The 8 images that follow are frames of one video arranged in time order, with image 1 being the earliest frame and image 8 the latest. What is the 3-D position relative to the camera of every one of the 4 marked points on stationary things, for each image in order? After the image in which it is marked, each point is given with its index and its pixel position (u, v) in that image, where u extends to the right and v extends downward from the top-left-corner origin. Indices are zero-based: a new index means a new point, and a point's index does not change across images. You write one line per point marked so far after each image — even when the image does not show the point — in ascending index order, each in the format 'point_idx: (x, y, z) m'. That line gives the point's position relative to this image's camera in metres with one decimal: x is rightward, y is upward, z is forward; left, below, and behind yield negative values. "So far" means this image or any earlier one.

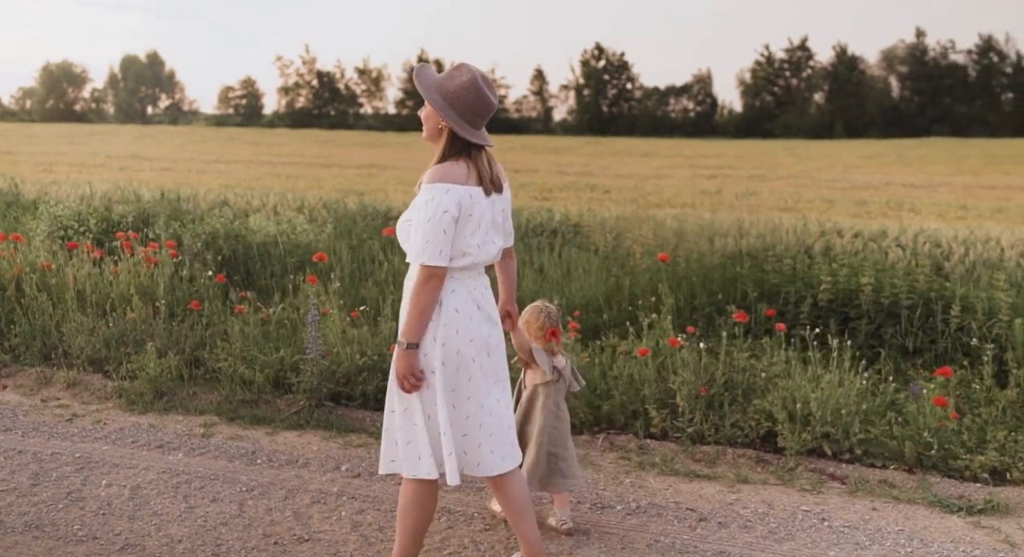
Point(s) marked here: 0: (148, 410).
0: (-2.0, -0.7, +4.6) m
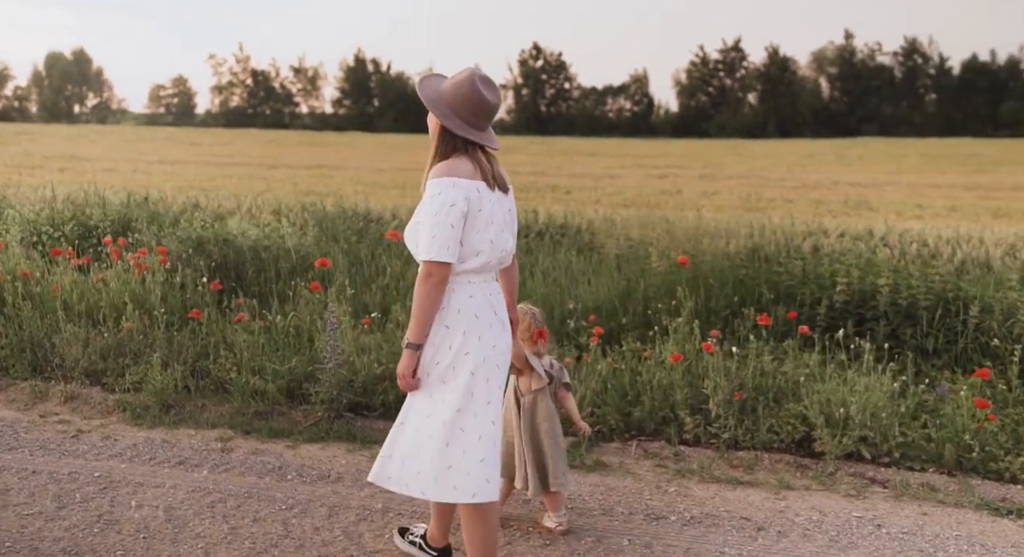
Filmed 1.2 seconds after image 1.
0: (-1.9, -0.8, +4.4) m
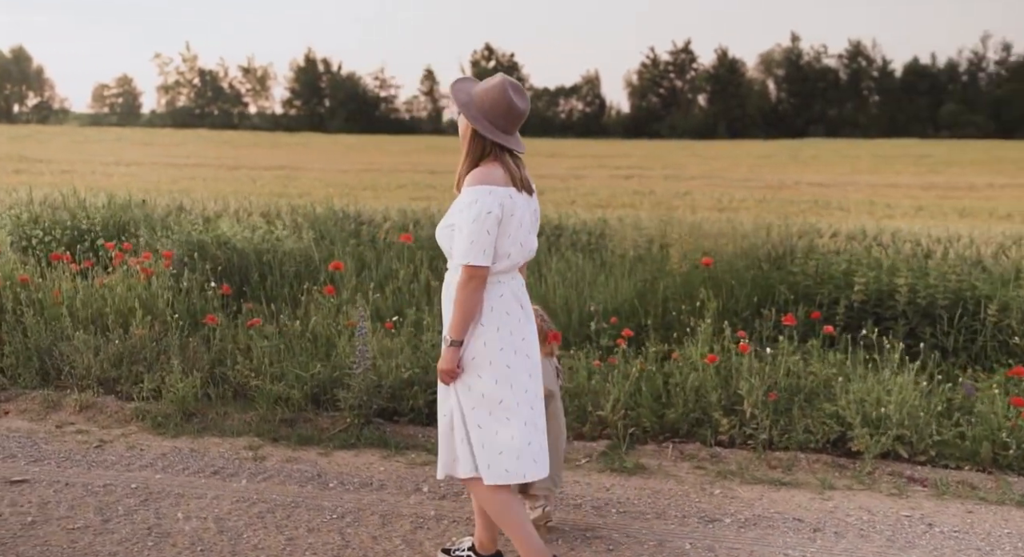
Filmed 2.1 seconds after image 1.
0: (-1.7, -0.8, +4.3) m
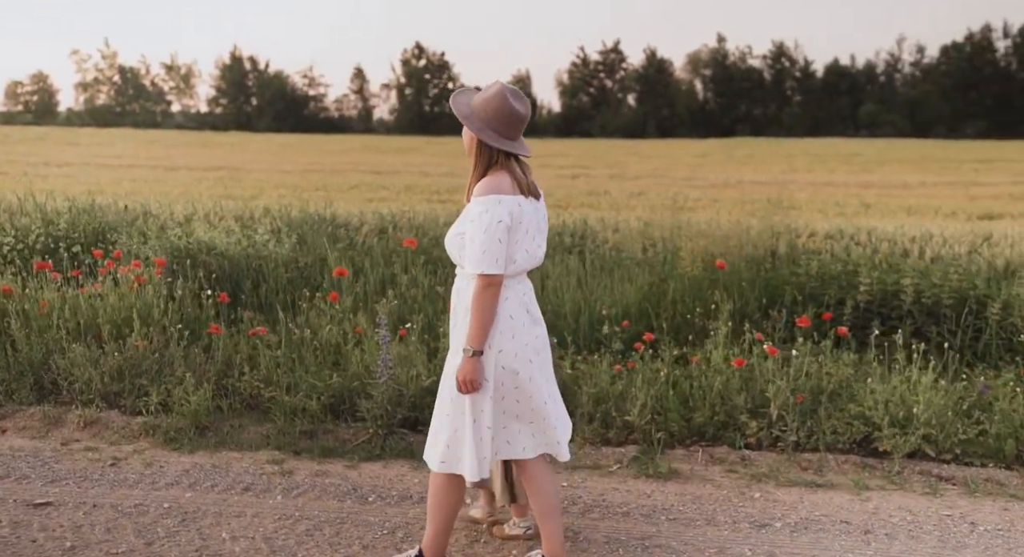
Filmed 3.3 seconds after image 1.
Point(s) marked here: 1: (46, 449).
0: (-1.6, -0.8, +4.2) m
1: (-2.3, -0.9, +4.2) m
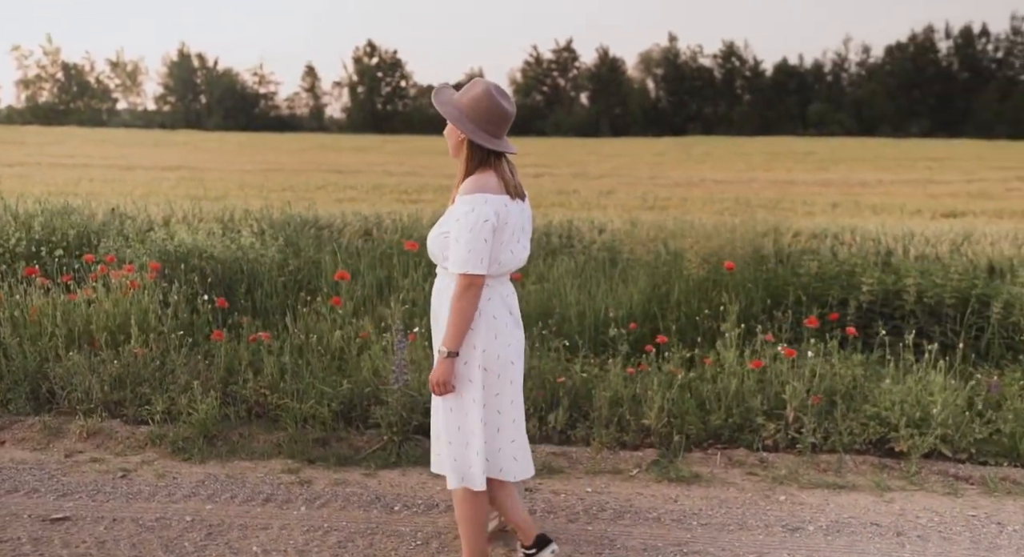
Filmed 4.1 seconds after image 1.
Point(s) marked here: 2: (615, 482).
0: (-1.5, -0.9, +4.1) m
1: (-2.3, -0.9, +4.1) m
2: (+0.5, -0.9, +3.8) m
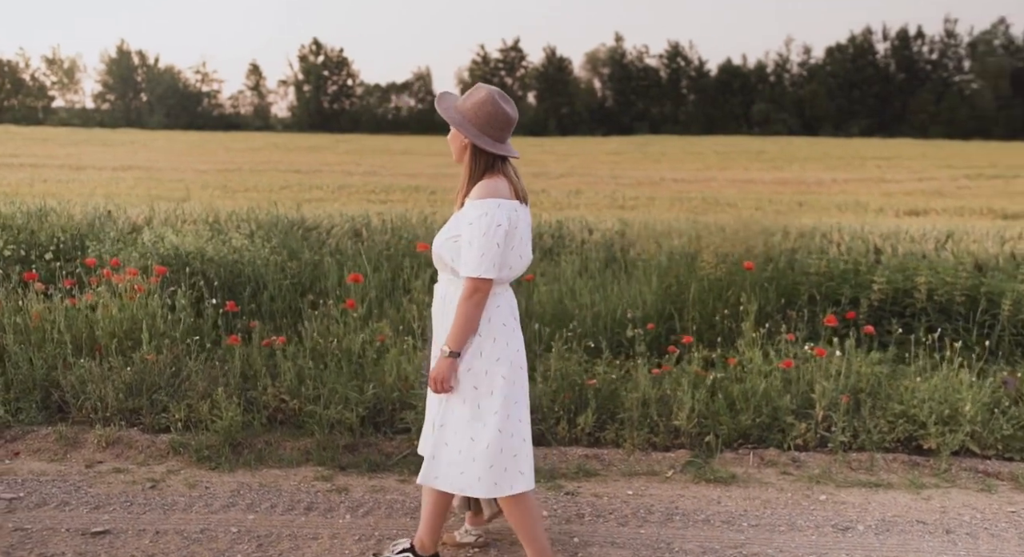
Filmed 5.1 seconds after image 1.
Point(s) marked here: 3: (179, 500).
0: (-1.3, -0.9, +4.0) m
1: (-2.1, -0.9, +4.0) m
2: (+0.6, -0.9, +3.8) m
3: (-1.4, -0.9, +3.6) m
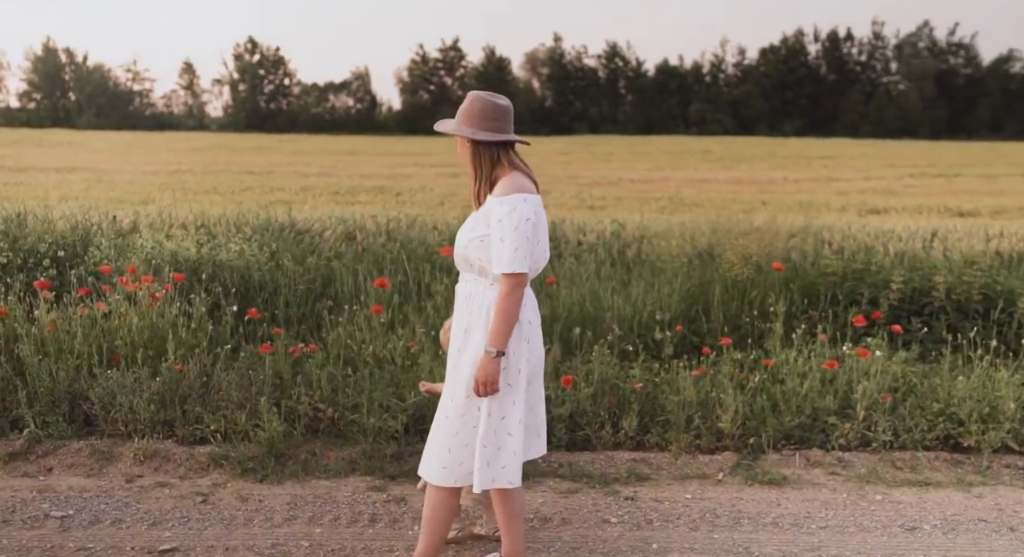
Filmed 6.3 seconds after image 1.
0: (-1.1, -0.9, +4.0) m
1: (-1.8, -1.0, +3.9) m
2: (+0.9, -1.0, +3.8) m
3: (-1.1, -1.0, +3.5) m
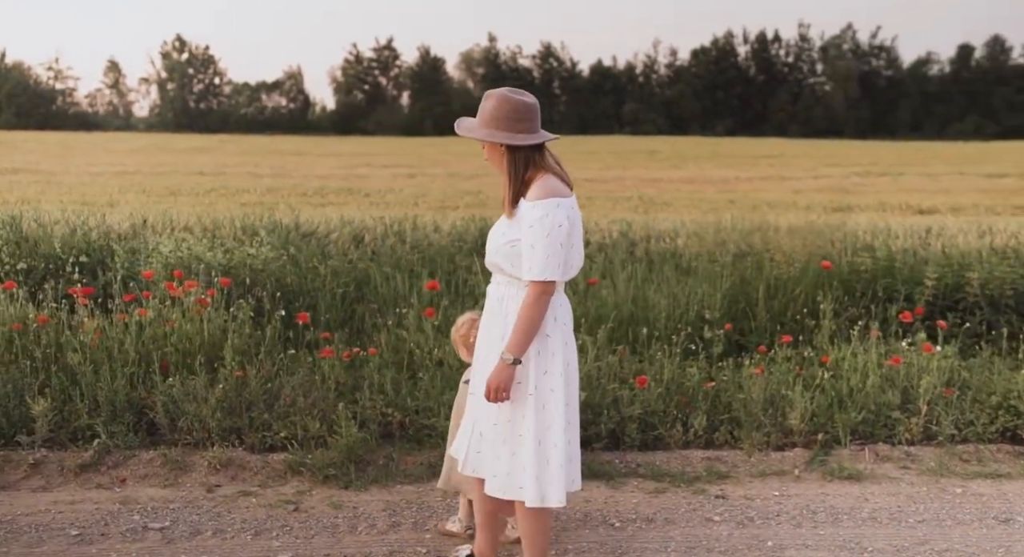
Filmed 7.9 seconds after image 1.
0: (-0.7, -1.0, +4.0) m
1: (-1.4, -1.0, +3.8) m
2: (+1.3, -1.0, +3.9) m
3: (-0.7, -1.0, +3.5) m
